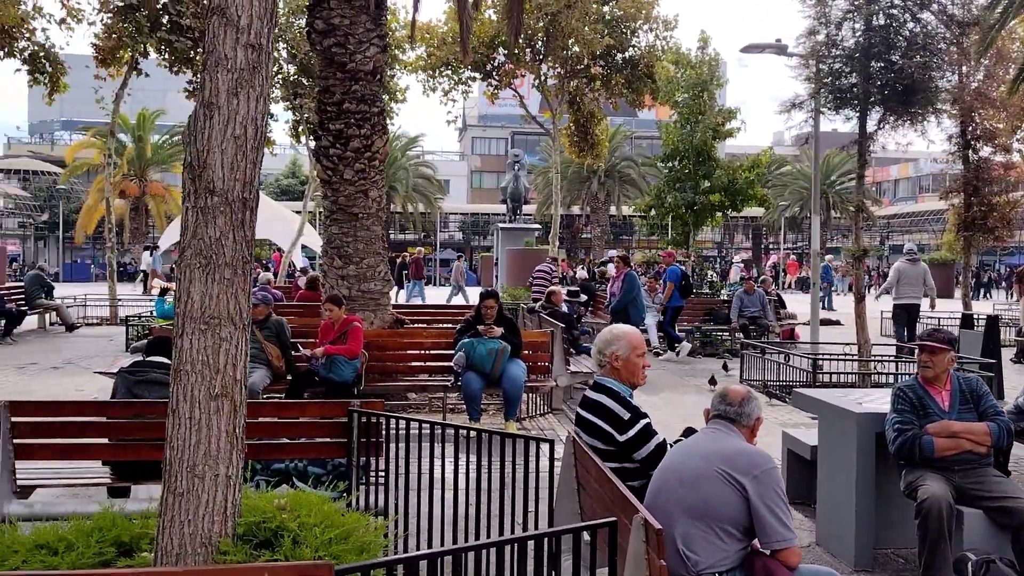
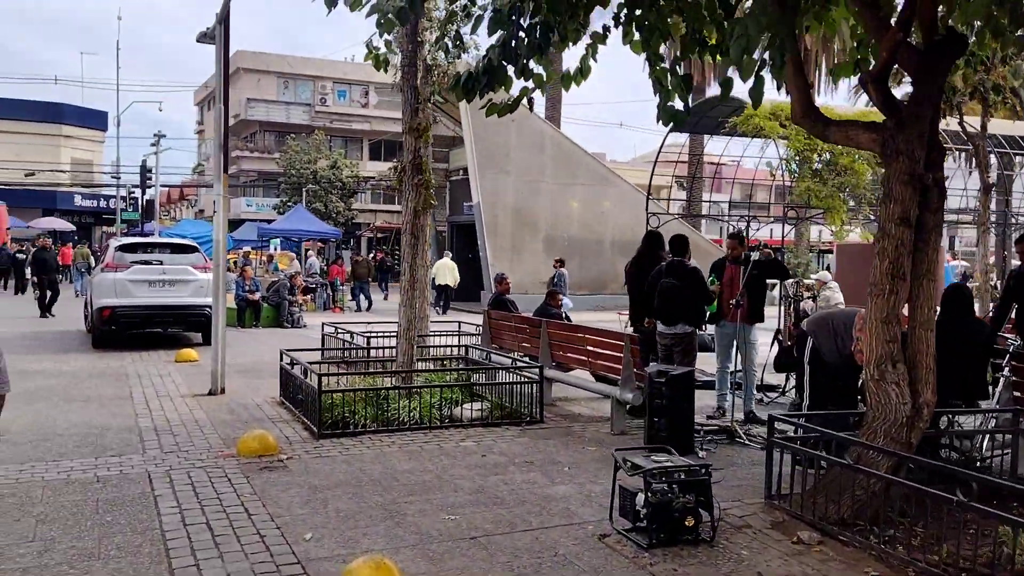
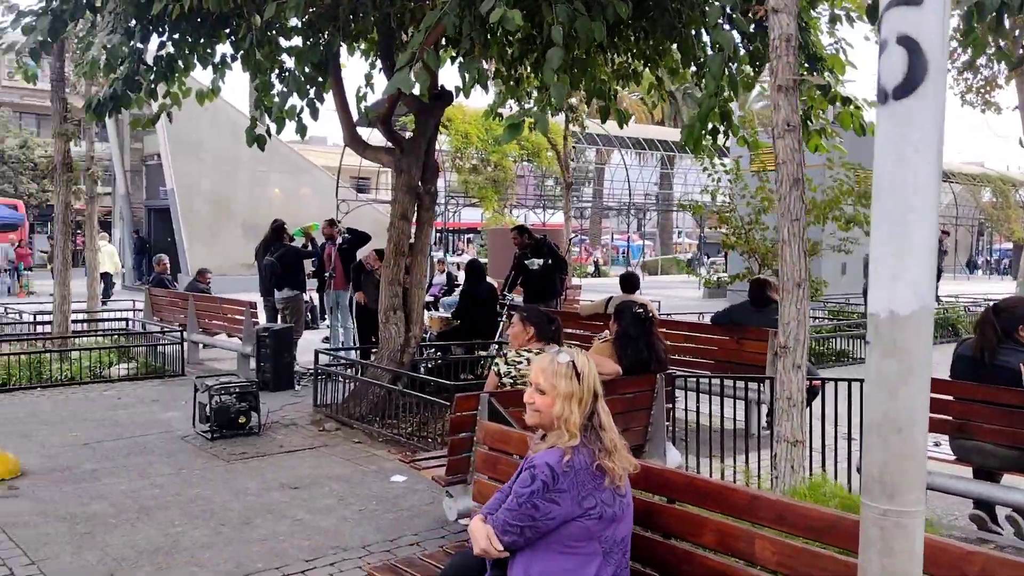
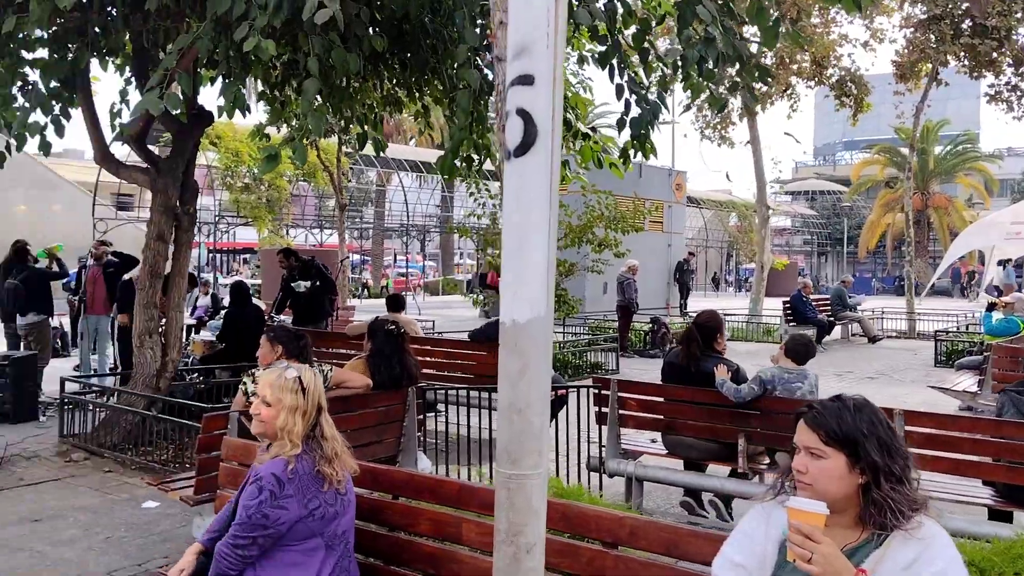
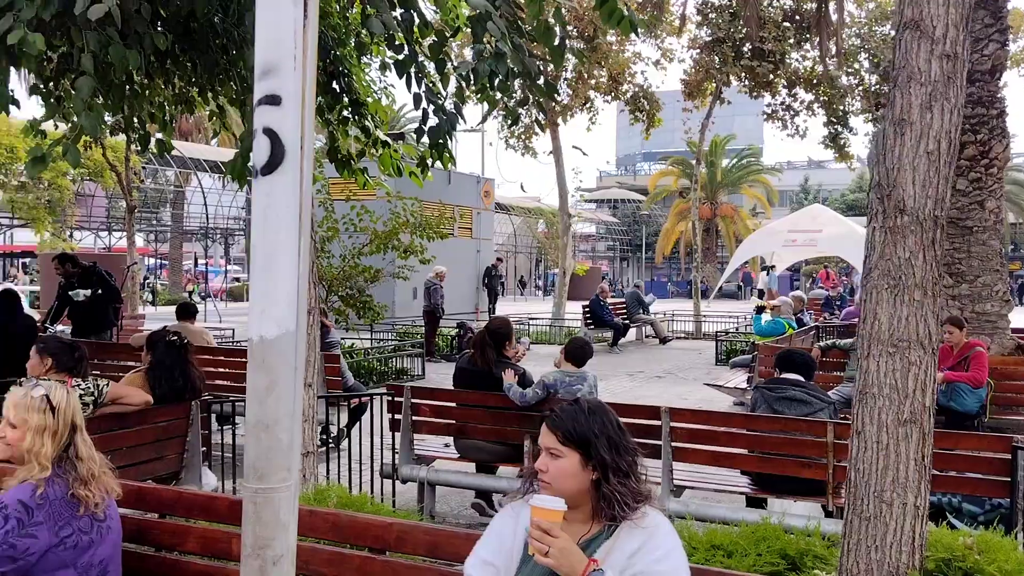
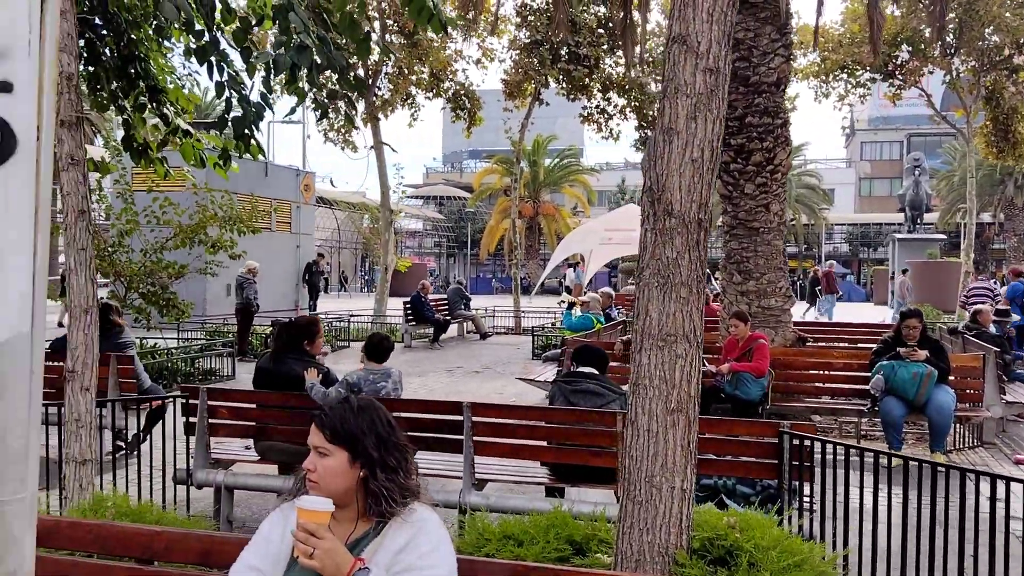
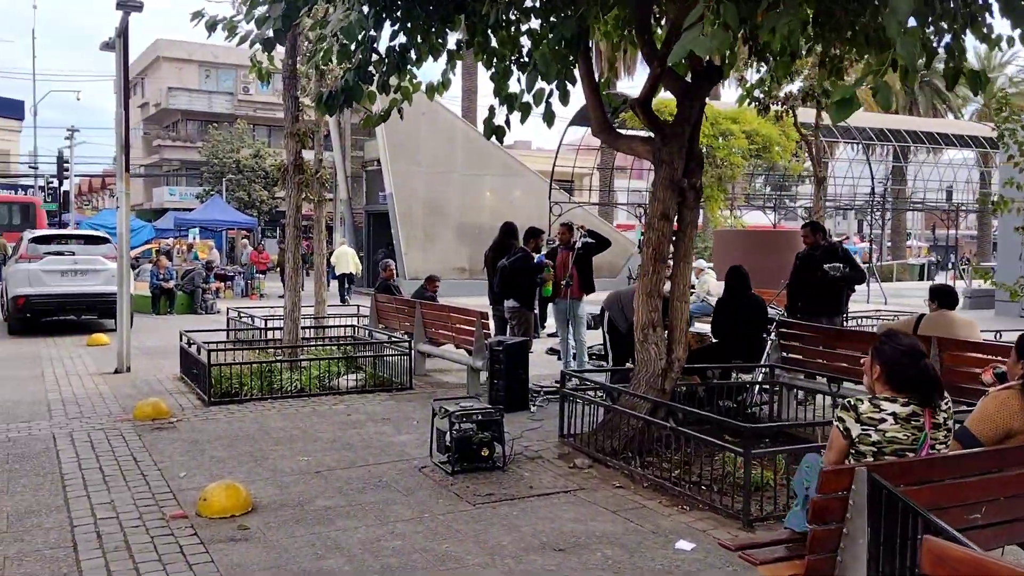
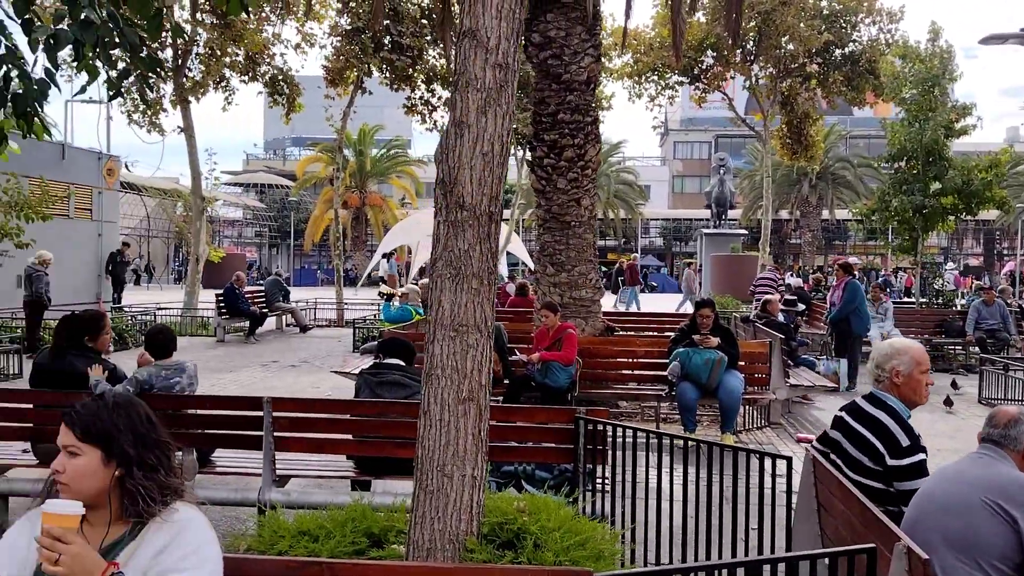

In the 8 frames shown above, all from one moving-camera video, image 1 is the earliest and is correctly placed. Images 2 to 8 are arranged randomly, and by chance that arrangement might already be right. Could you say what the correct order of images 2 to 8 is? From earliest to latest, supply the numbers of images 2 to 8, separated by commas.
8, 6, 5, 4, 3, 7, 2
